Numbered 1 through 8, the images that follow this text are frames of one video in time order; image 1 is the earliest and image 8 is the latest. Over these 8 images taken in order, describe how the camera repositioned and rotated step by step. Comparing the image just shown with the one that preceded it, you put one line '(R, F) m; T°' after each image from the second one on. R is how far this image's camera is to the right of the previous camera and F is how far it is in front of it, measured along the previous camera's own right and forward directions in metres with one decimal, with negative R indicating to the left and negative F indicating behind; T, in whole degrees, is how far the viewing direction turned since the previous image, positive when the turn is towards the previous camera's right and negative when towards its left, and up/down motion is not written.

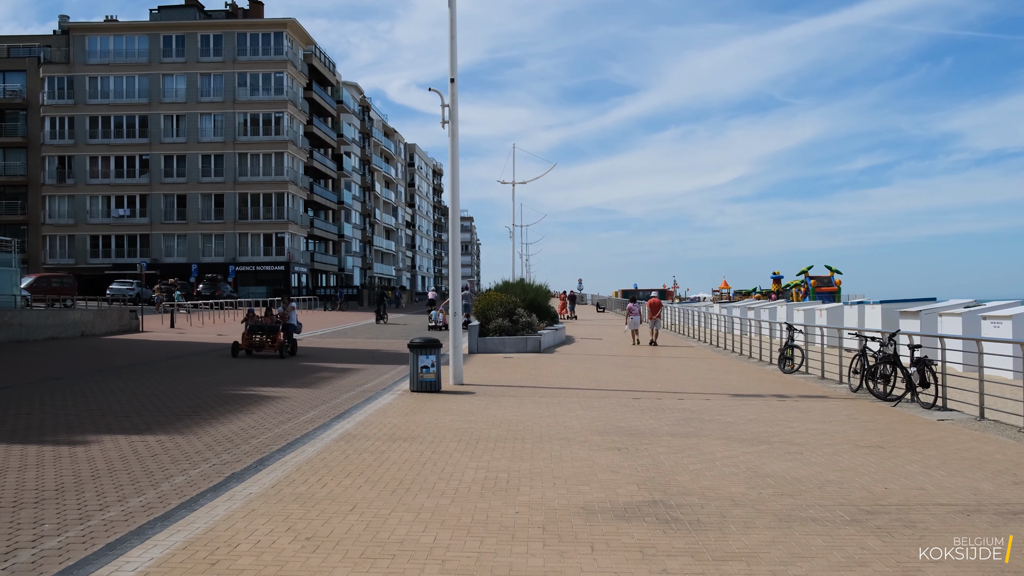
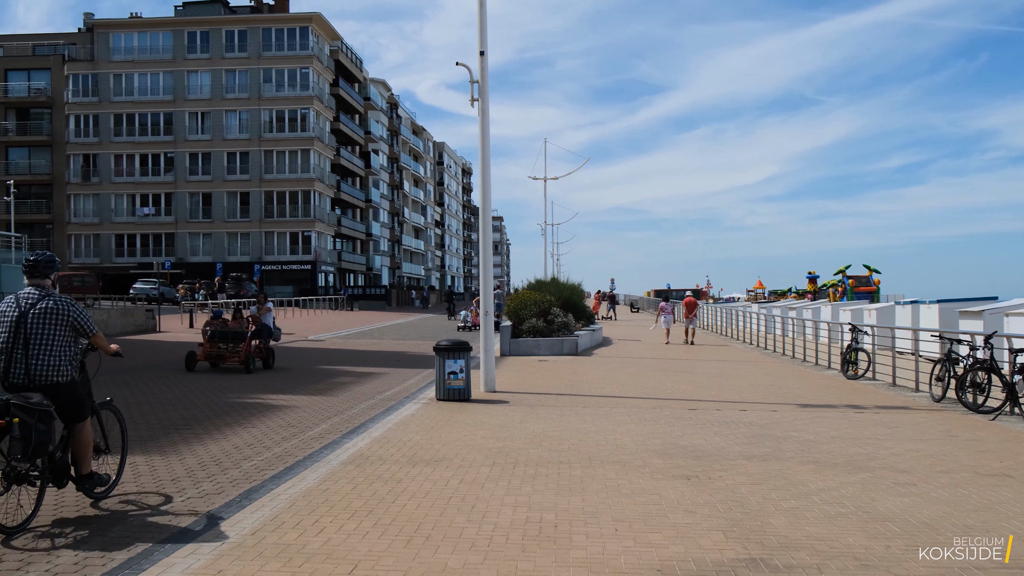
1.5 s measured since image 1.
(-0.1, +1.5) m; -2°
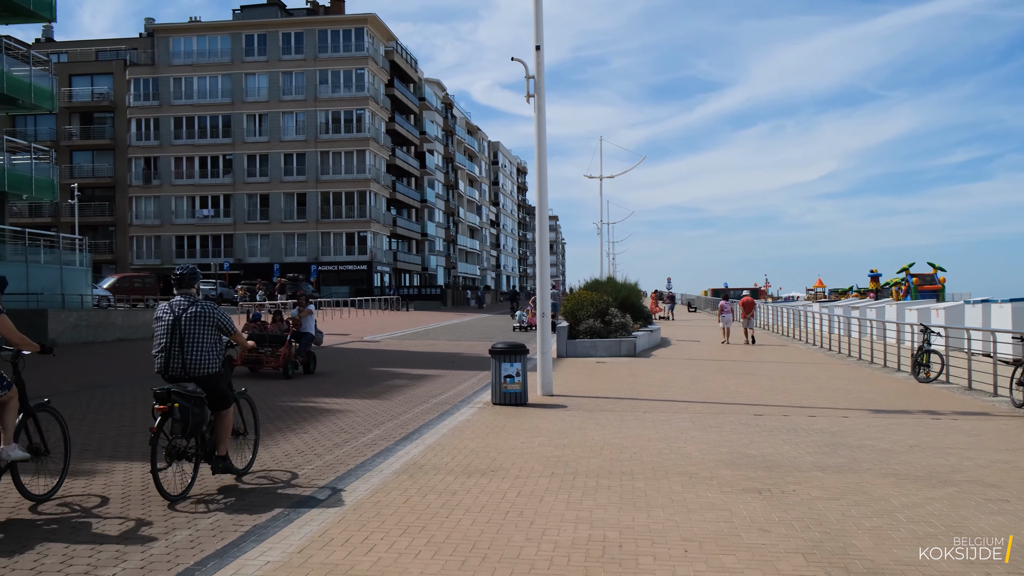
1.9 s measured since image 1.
(0.0, +0.3) m; -3°
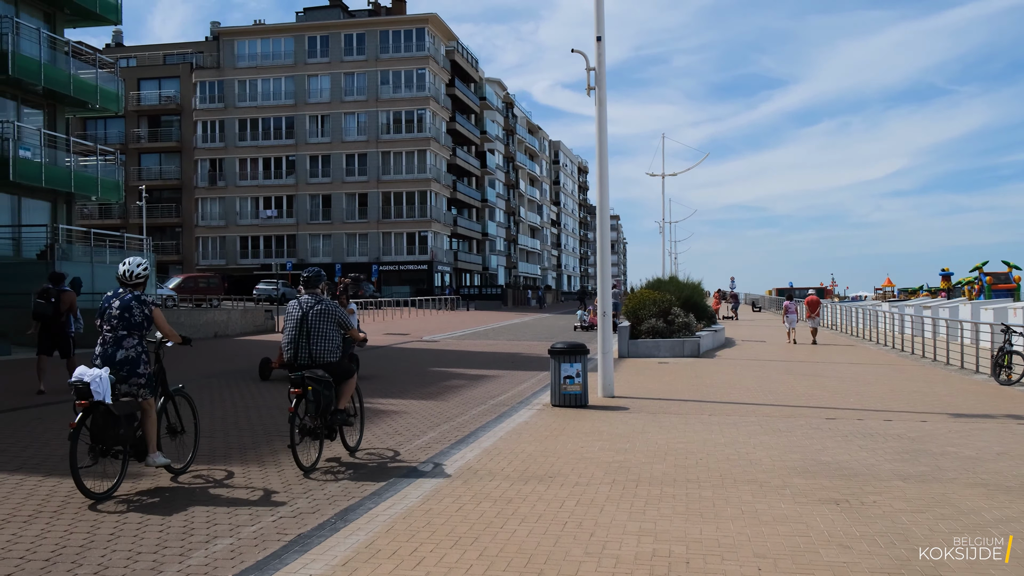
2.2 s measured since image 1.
(0.0, +0.3) m; -3°
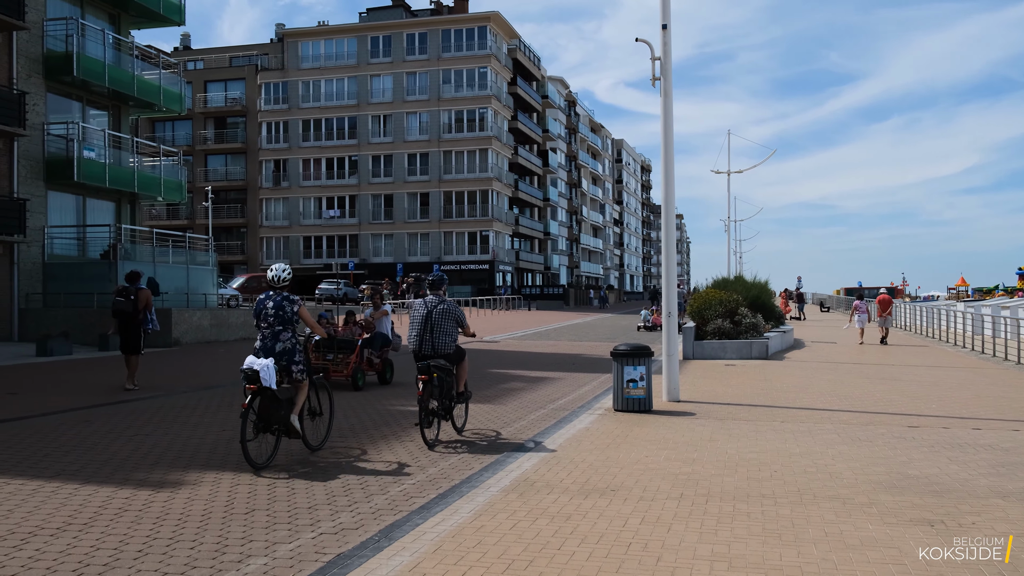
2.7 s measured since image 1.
(0.0, +0.5) m; -3°
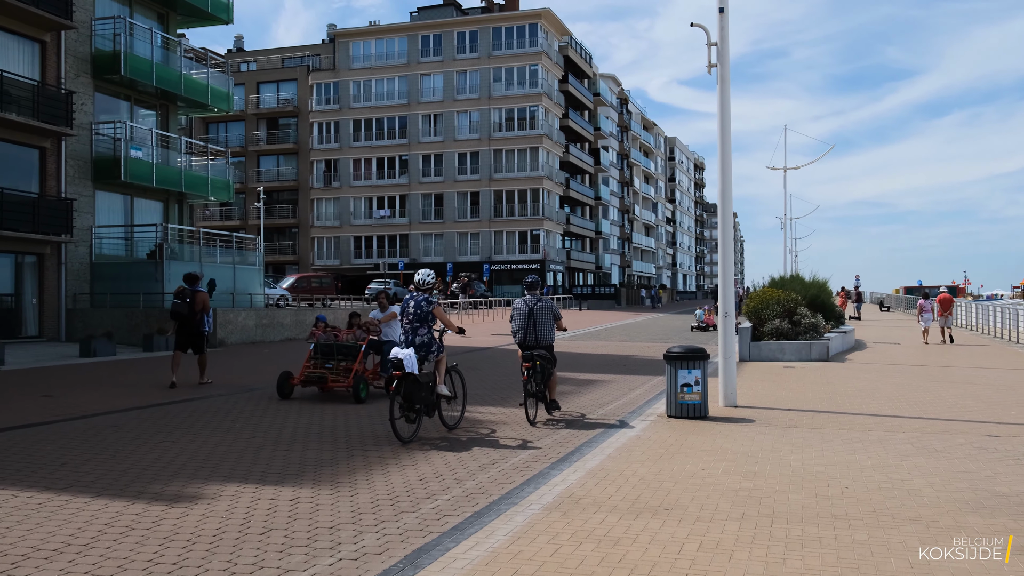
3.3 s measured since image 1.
(+0.1, +0.6) m; -3°
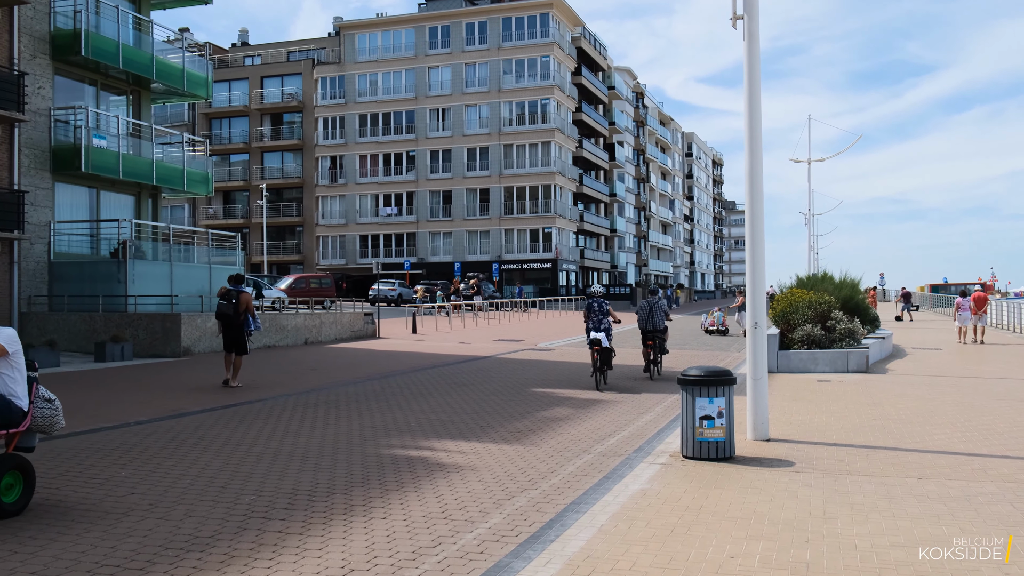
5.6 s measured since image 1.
(+0.4, +2.2) m; -1°
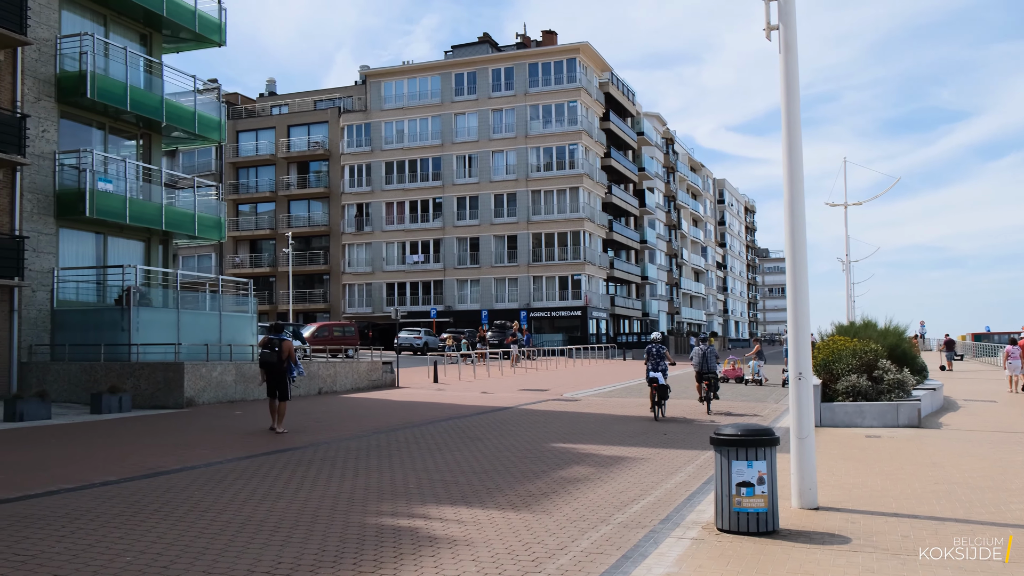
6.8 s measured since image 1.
(+0.2, +1.1) m; -2°
